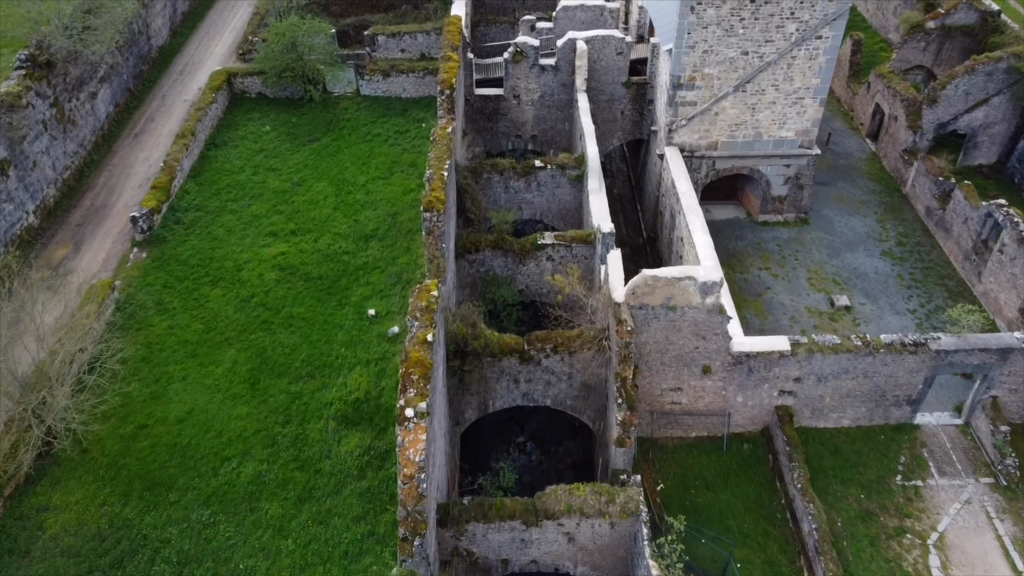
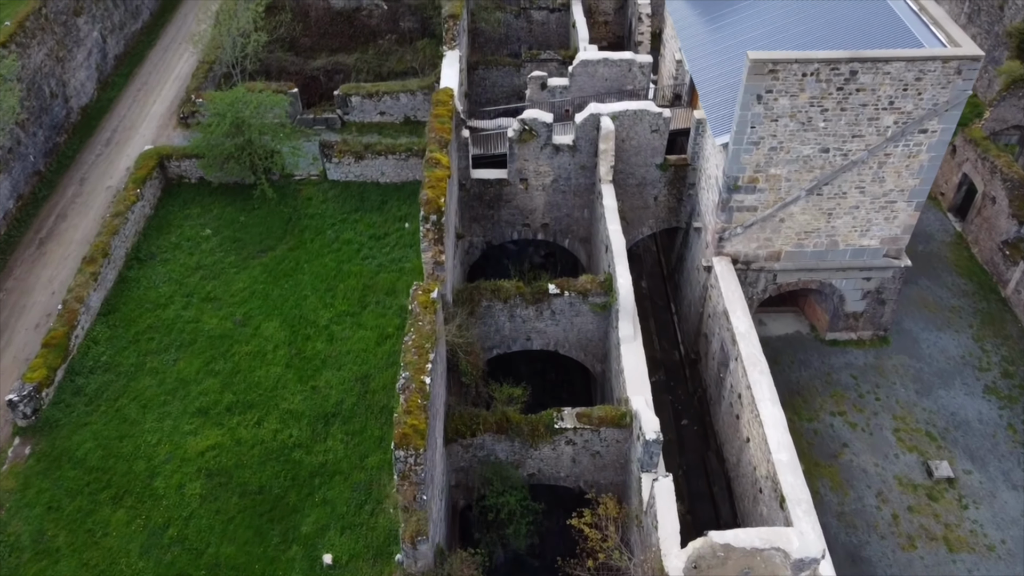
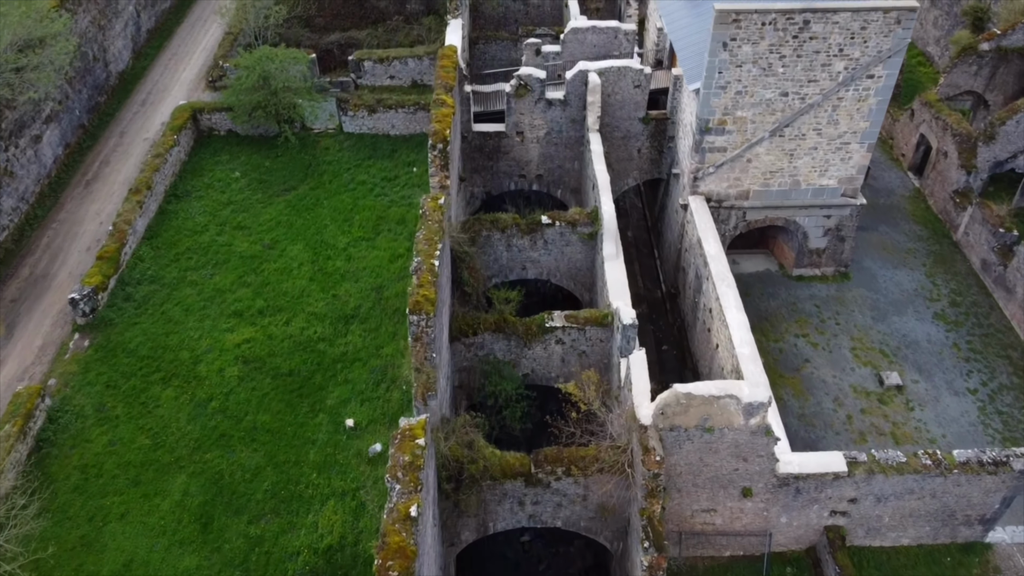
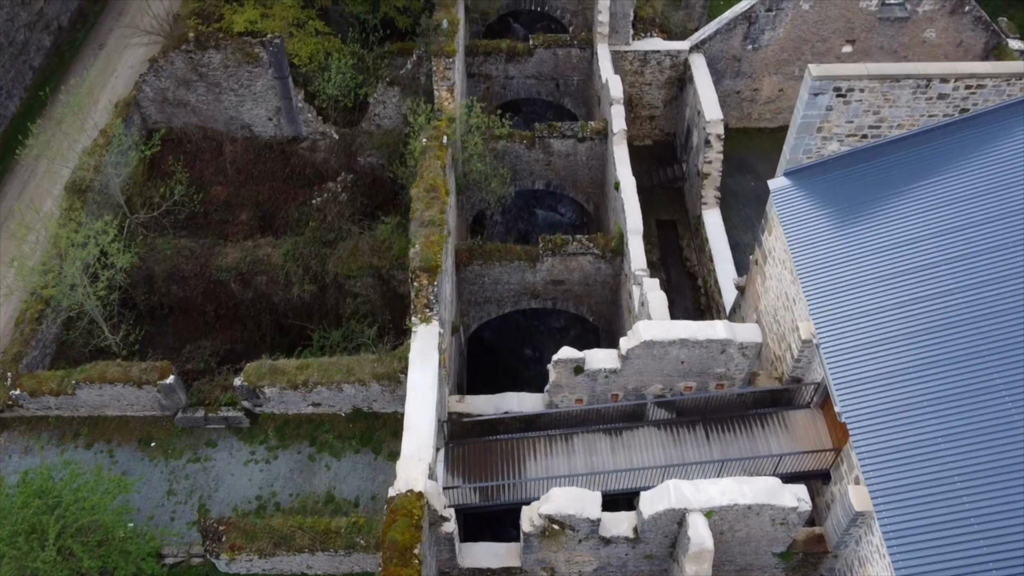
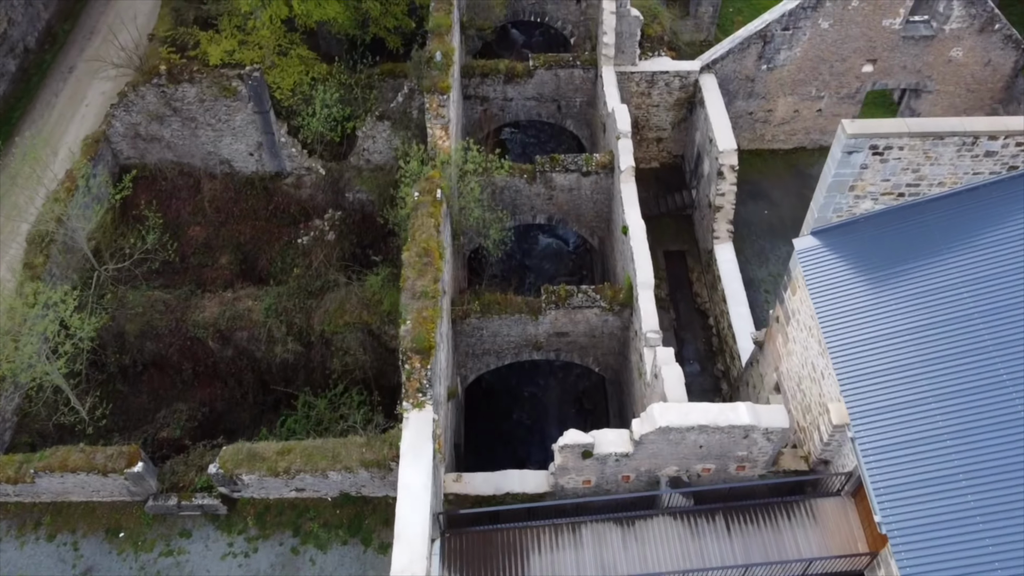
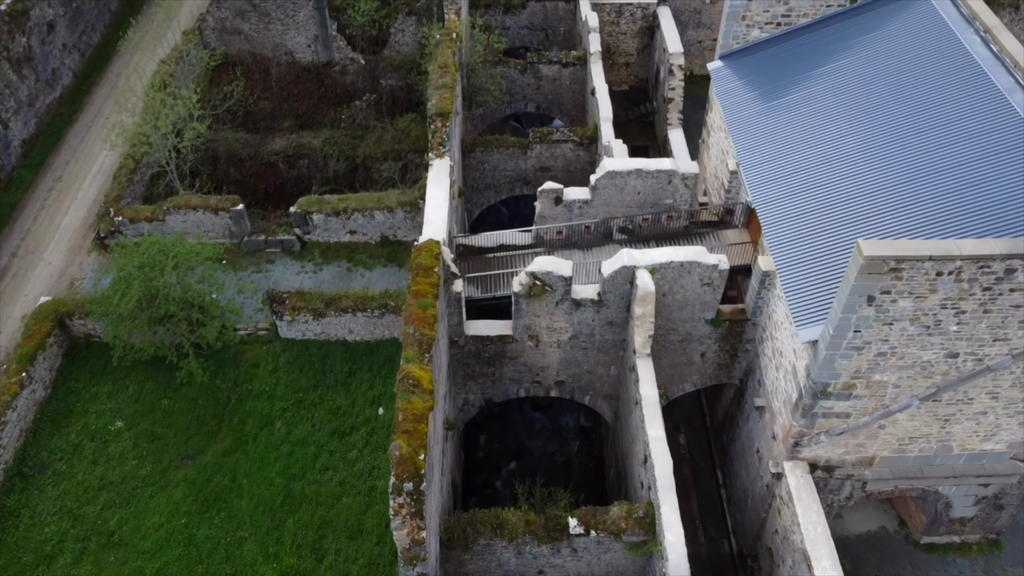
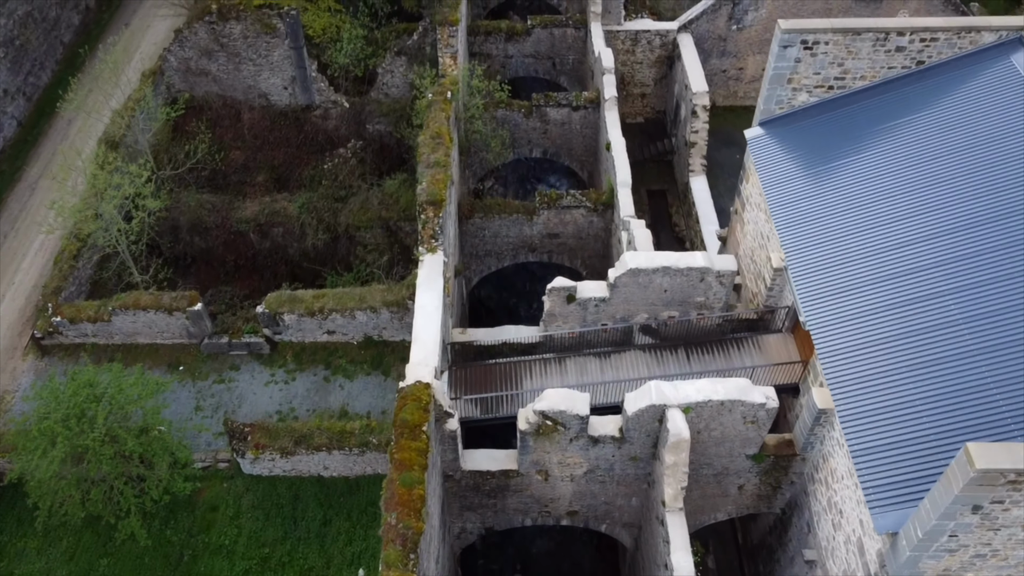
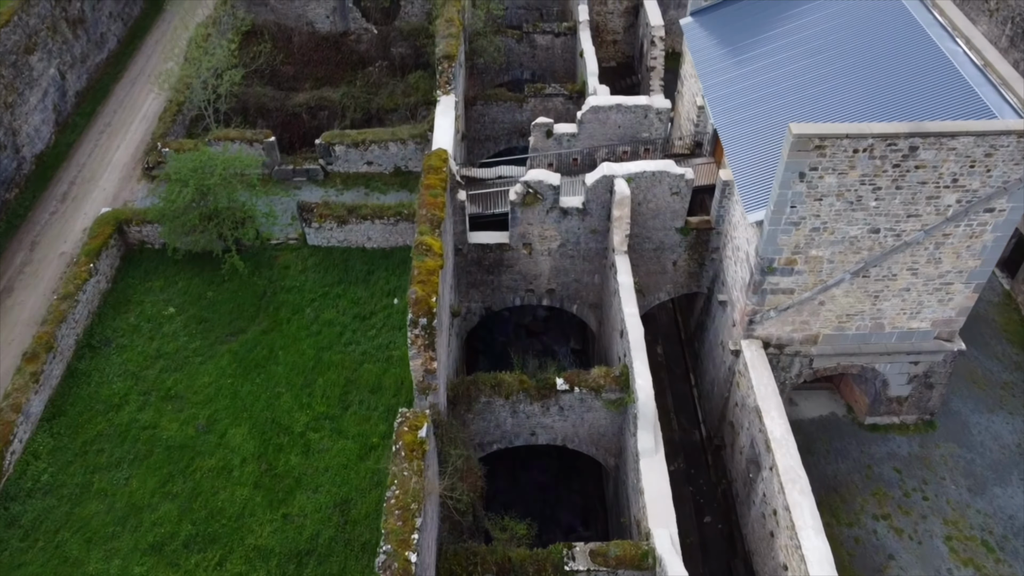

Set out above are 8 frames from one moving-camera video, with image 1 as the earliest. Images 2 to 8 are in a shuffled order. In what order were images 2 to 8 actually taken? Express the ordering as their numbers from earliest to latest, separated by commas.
3, 2, 8, 6, 7, 4, 5
